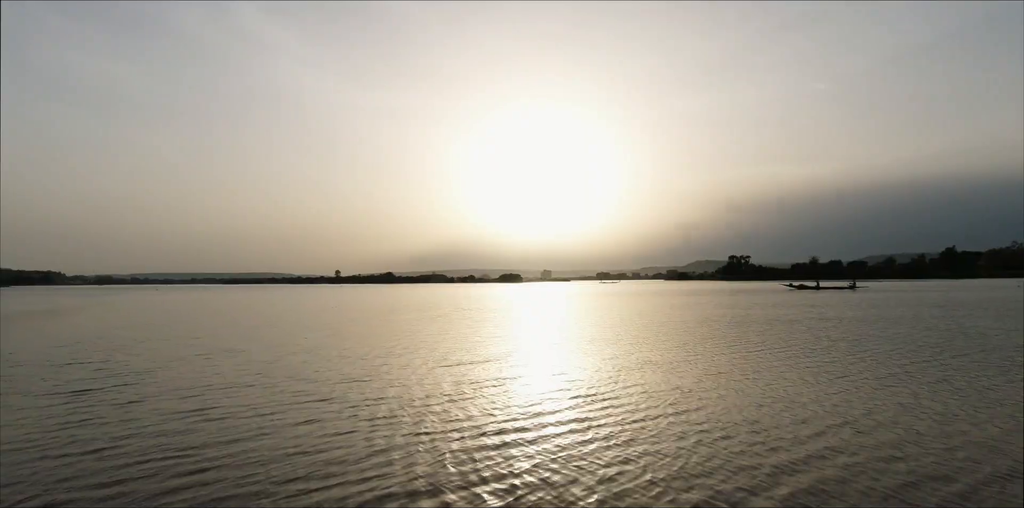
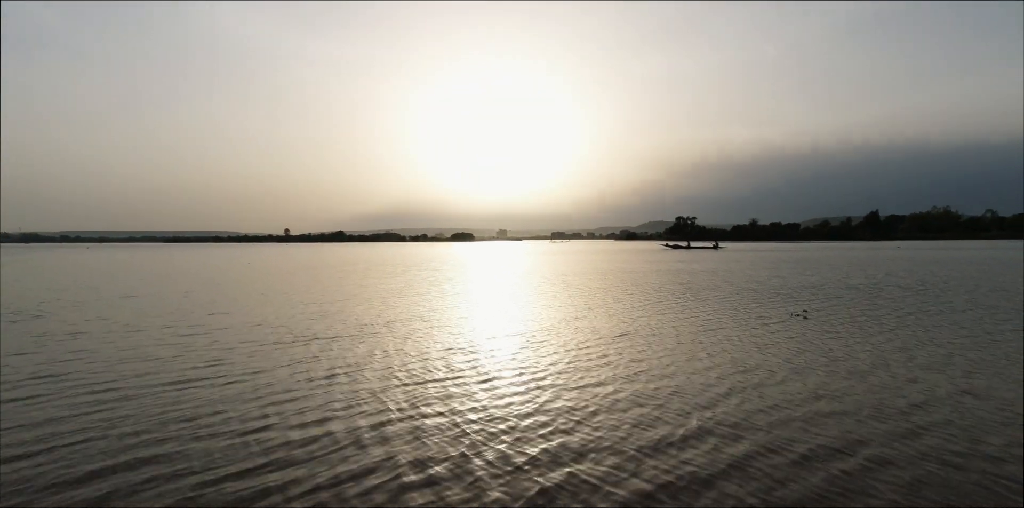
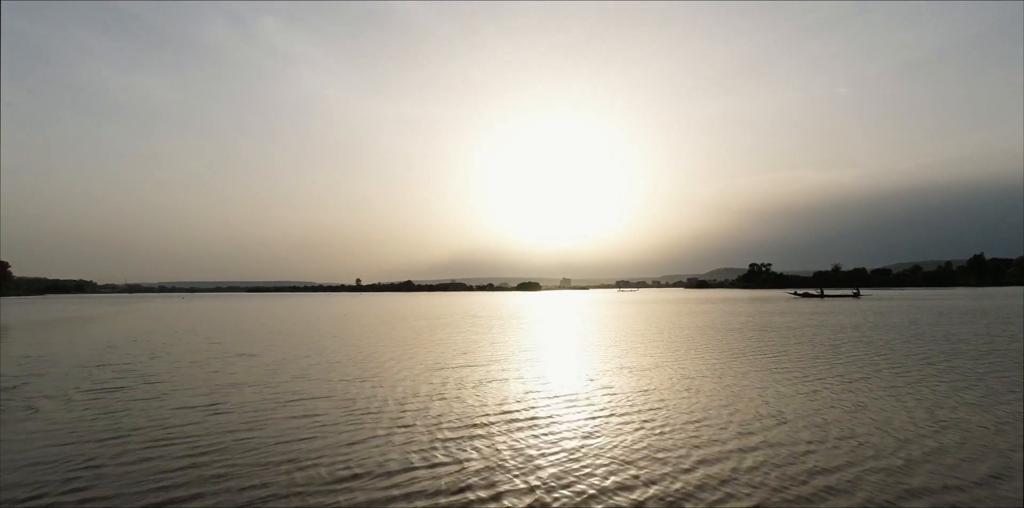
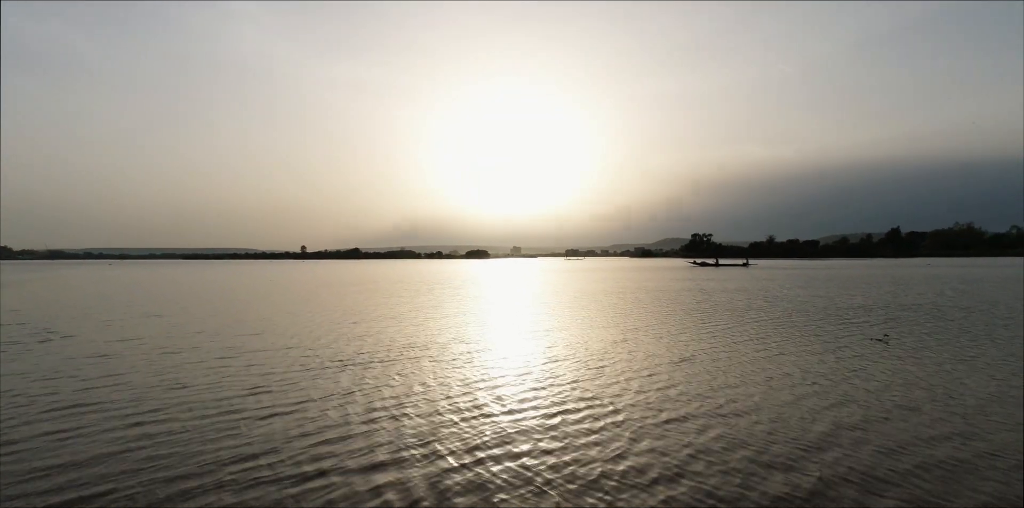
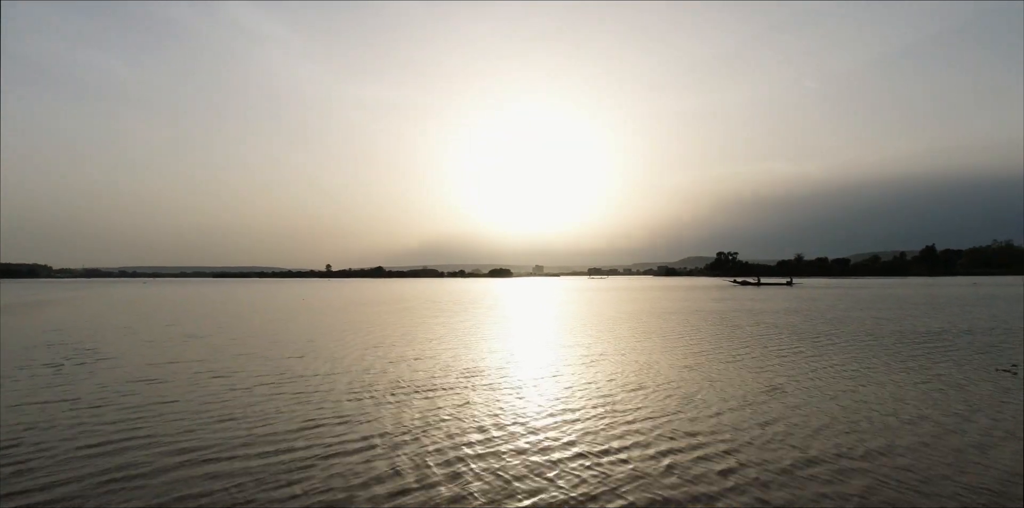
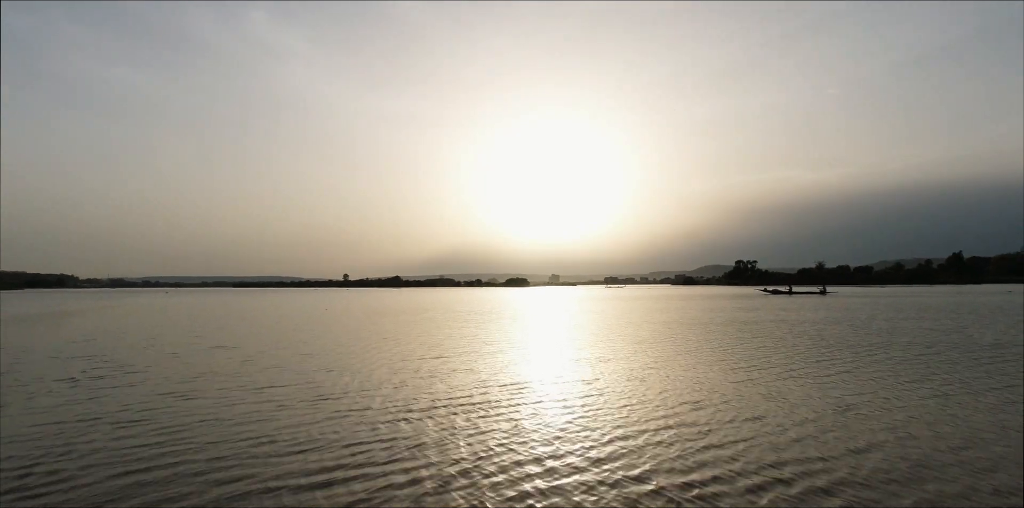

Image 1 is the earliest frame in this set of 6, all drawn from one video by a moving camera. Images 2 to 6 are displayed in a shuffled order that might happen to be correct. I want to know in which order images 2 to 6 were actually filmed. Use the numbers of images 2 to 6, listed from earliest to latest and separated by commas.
3, 6, 5, 4, 2
